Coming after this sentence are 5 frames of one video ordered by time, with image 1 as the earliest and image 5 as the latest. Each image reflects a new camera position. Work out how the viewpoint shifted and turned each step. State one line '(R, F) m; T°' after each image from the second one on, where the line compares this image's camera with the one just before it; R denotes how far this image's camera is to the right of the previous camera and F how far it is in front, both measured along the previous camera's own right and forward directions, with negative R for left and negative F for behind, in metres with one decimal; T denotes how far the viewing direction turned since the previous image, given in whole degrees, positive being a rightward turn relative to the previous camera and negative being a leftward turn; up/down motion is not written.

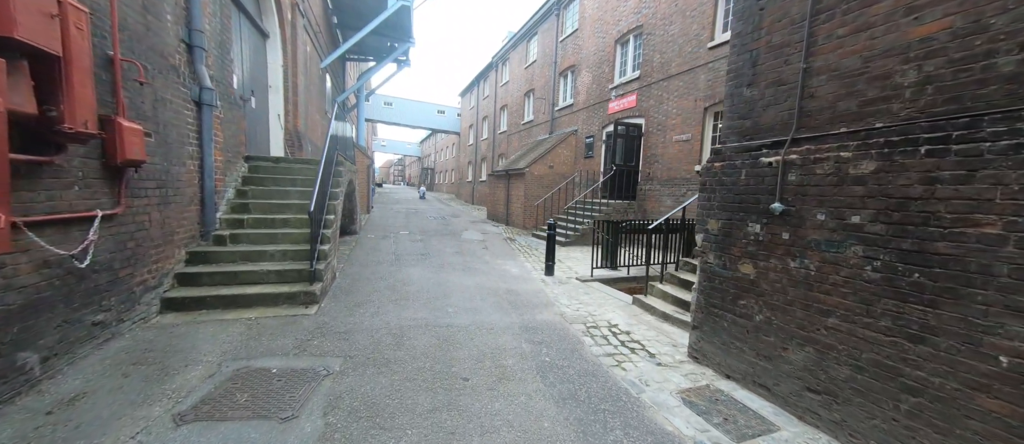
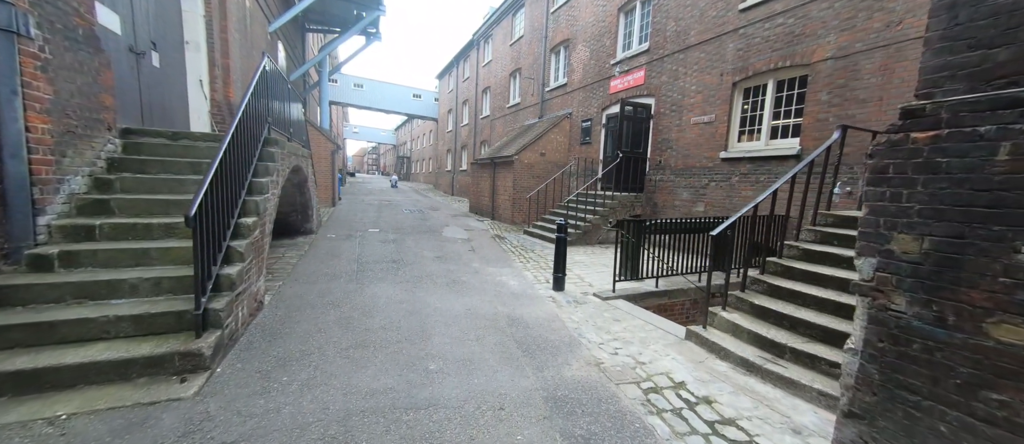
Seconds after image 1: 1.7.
(-0.3, +1.5) m; +3°
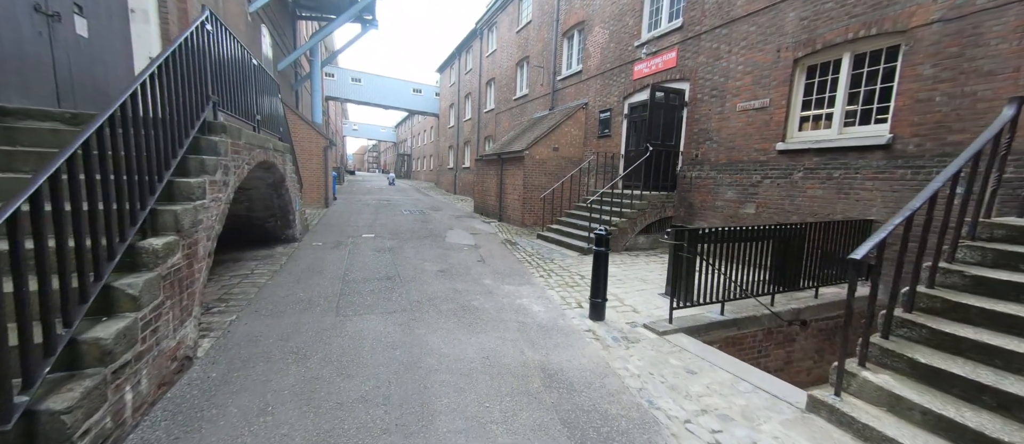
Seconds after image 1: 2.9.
(-0.3, +1.2) m; 0°
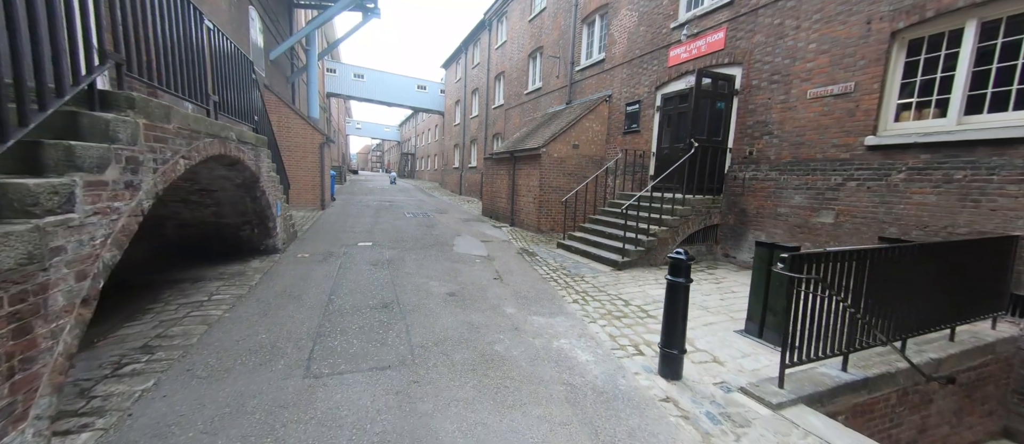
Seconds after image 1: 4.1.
(-0.3, +1.1) m; -1°
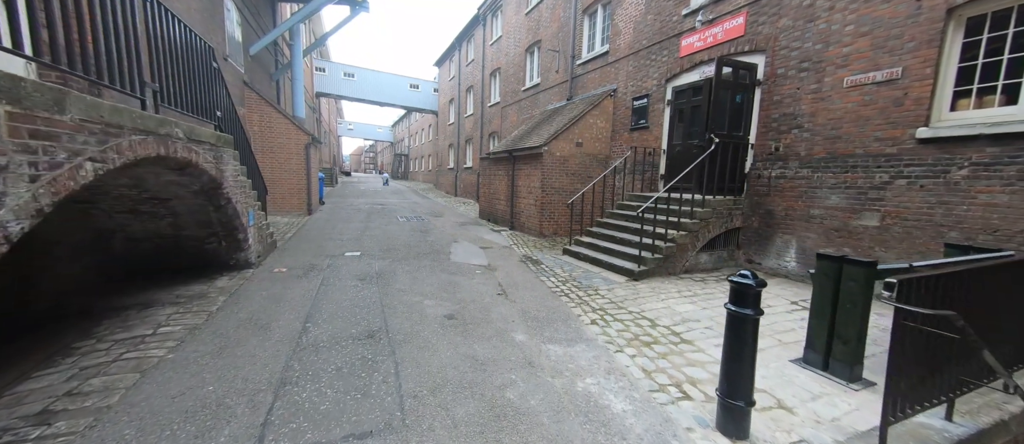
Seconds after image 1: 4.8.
(-0.1, +0.7) m; +1°
